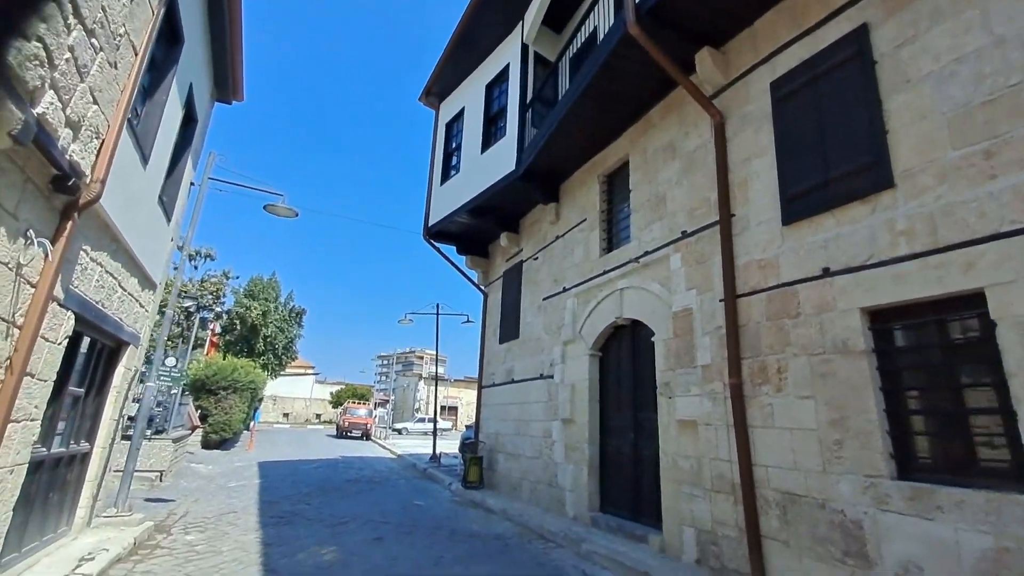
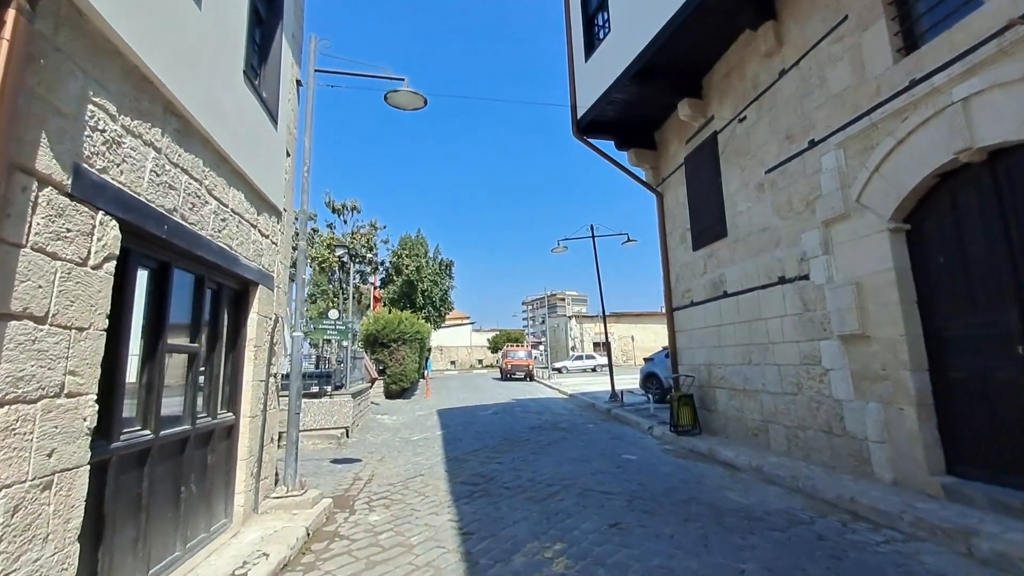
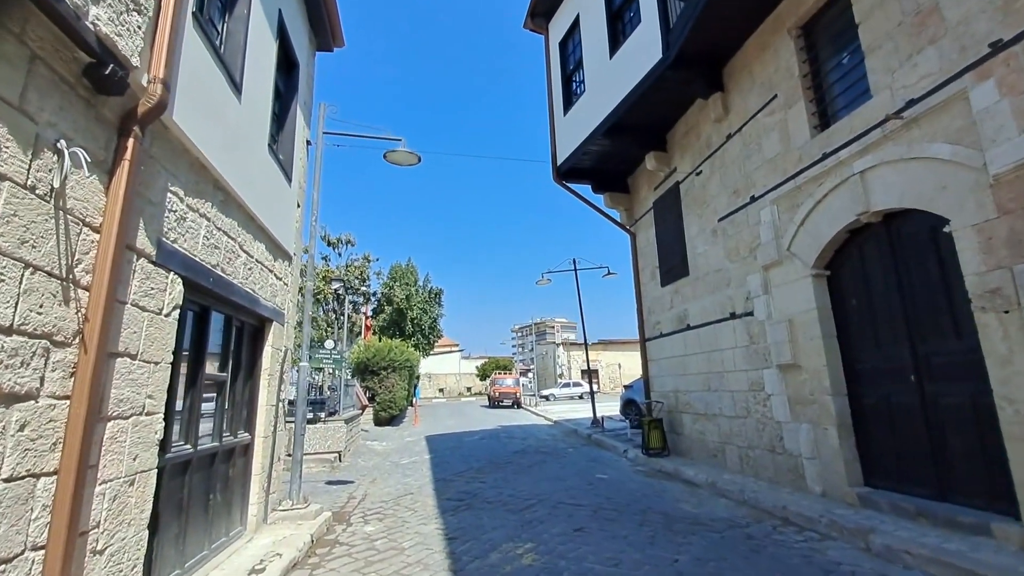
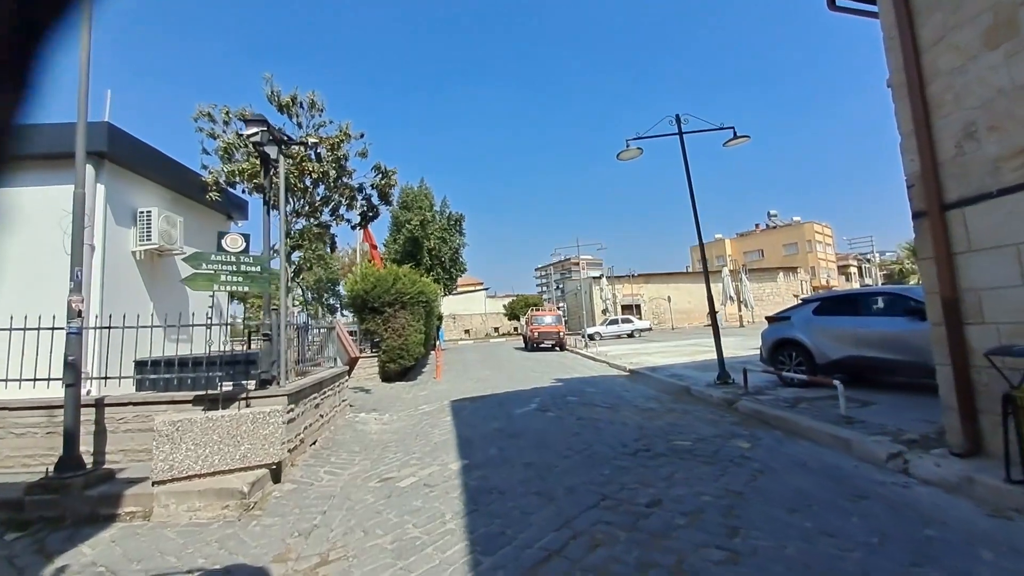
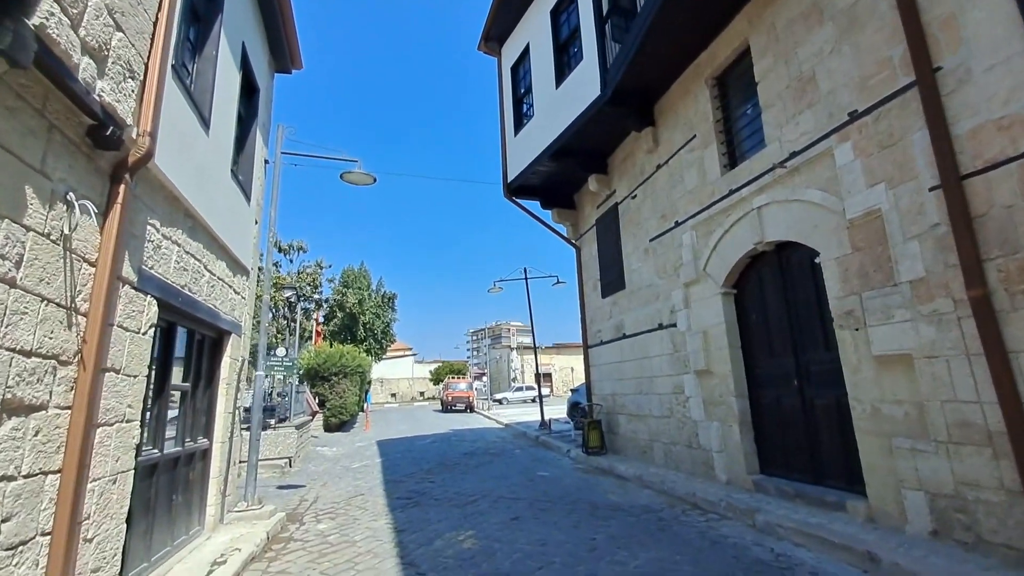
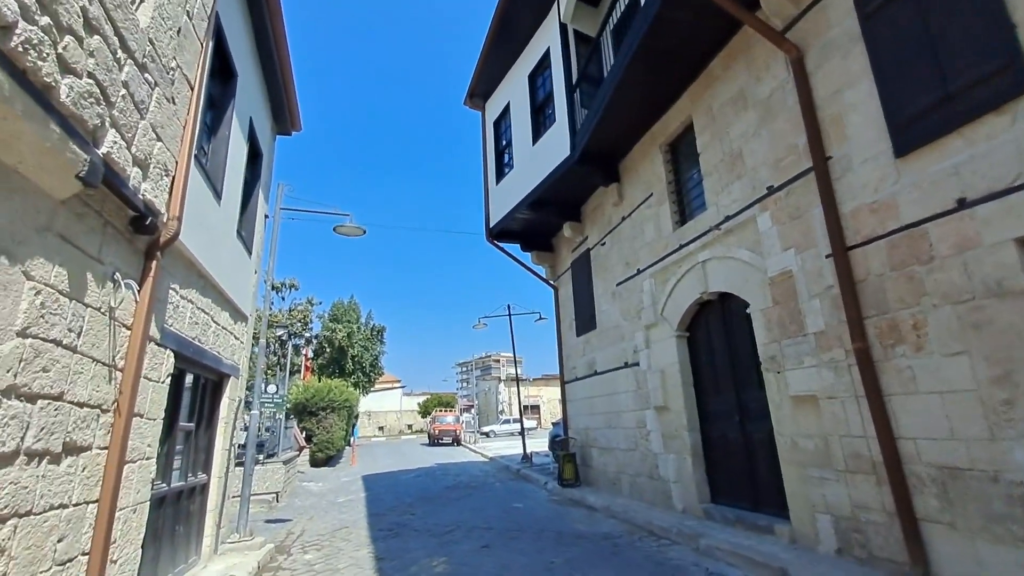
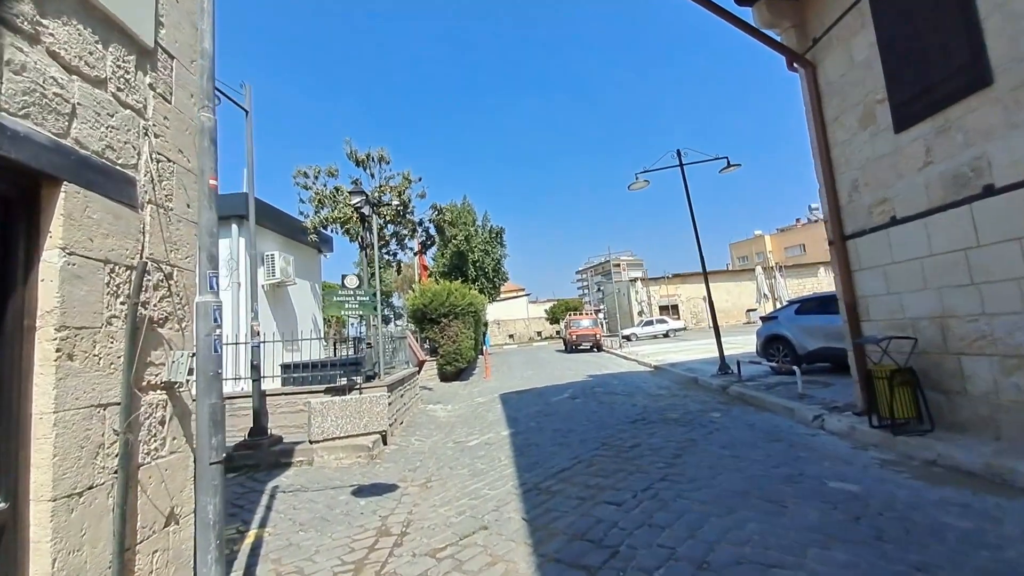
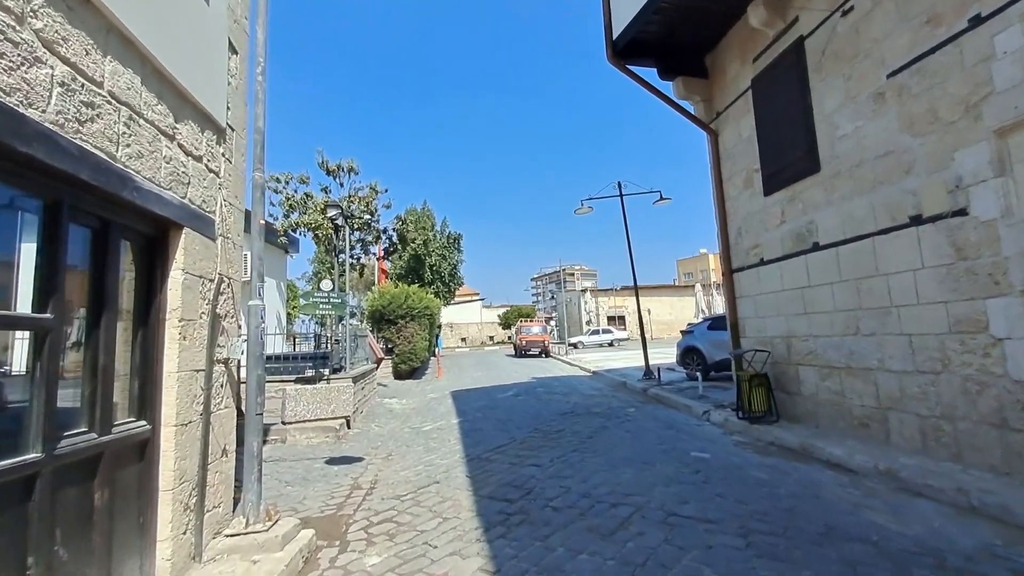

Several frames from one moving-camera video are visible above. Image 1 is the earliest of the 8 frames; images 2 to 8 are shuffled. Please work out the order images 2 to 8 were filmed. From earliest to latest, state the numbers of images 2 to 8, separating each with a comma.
6, 5, 3, 2, 8, 7, 4
